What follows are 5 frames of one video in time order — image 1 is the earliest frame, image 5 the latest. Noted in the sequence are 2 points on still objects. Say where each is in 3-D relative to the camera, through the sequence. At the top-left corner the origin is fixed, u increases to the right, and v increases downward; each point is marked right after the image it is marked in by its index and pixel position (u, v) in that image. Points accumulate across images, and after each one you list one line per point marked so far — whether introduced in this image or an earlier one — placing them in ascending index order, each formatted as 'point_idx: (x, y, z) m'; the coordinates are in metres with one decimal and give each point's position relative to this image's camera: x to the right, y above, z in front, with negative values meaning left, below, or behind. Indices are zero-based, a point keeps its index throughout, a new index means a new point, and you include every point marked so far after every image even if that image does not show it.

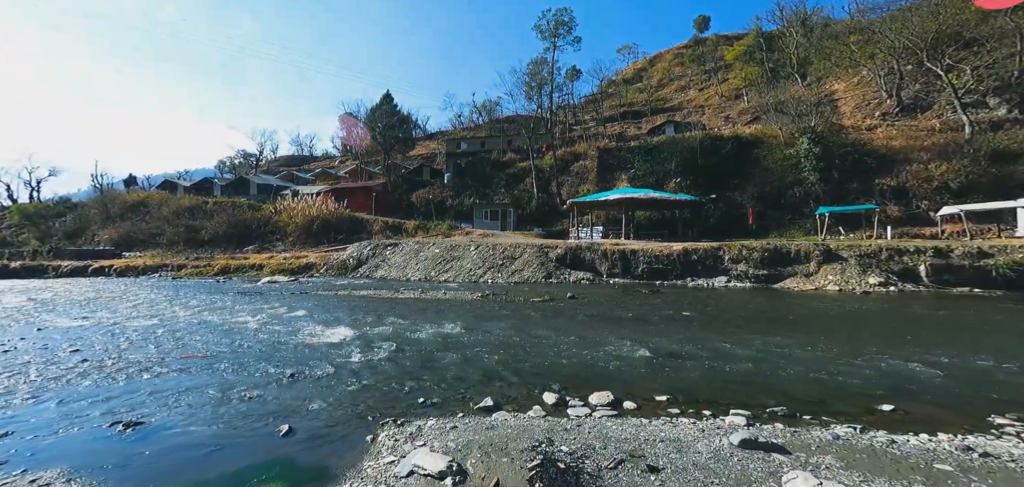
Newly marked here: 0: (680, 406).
0: (+2.1, -2.1, +5.5) m
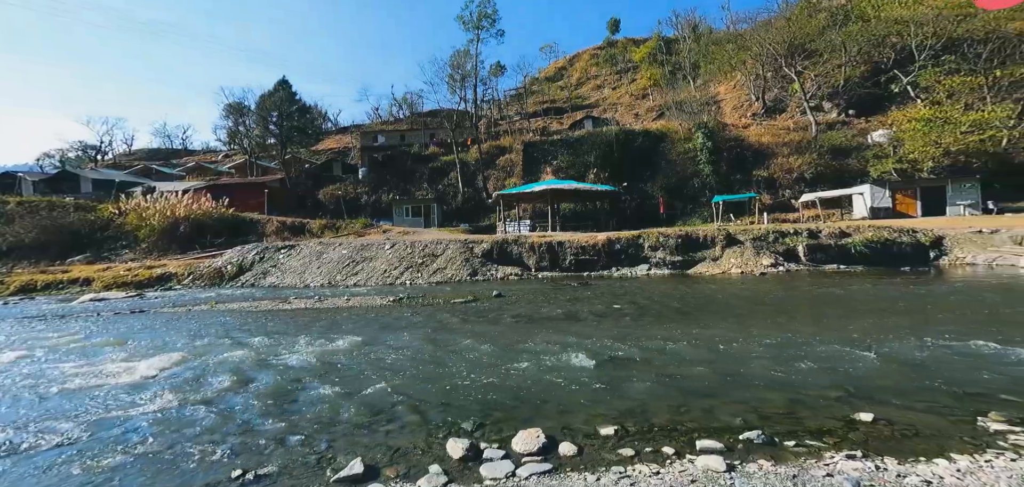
0: (+1.1, -1.9, +4.0) m
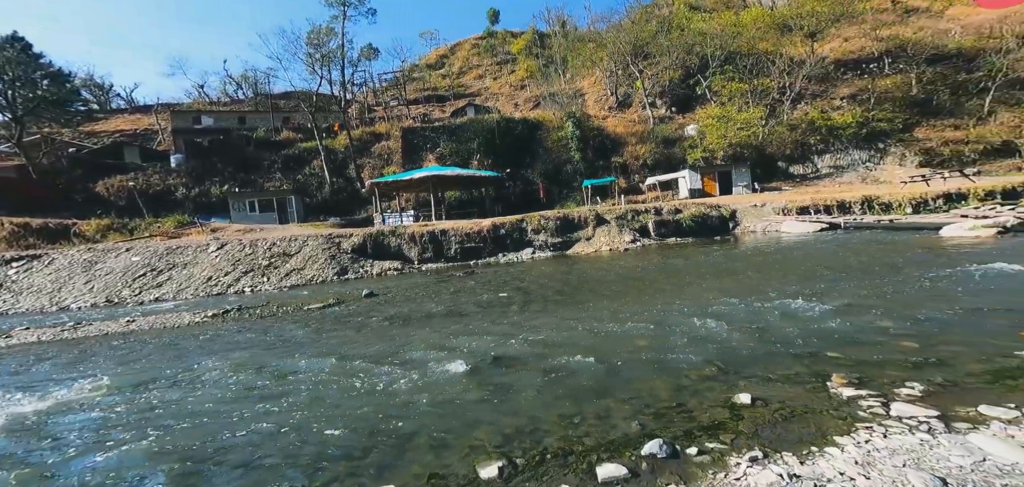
0: (0.0, -1.8, +3.1) m
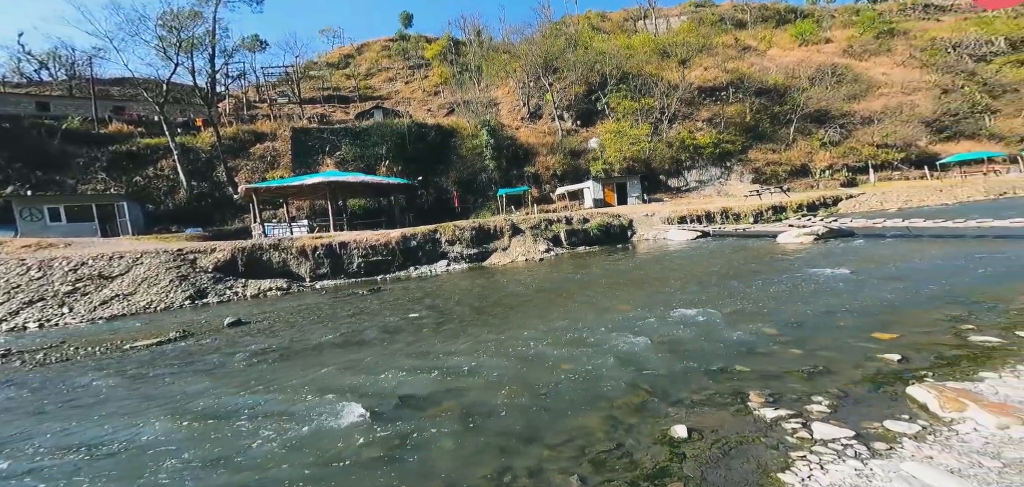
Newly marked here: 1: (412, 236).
0: (-0.4, -2.0, +2.3) m
1: (-4.4, +0.4, +19.1) m
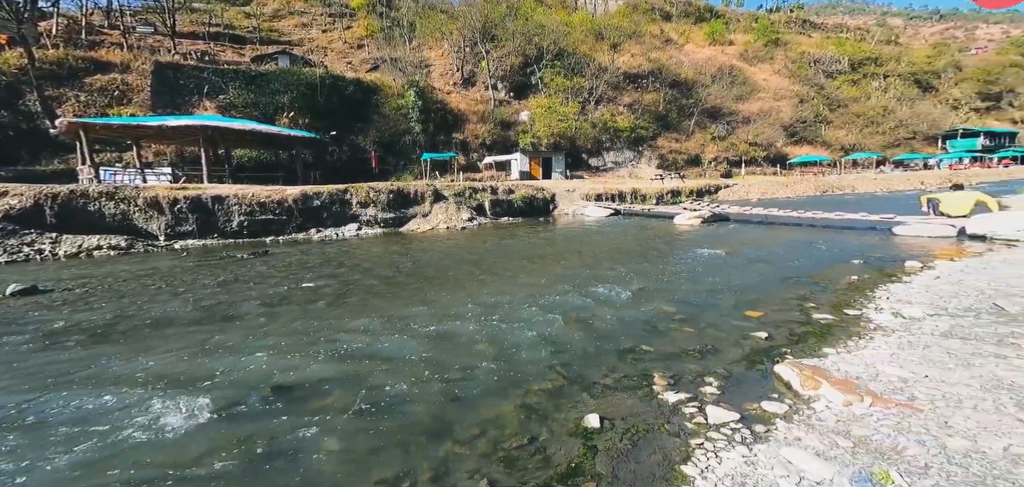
0: (-0.9, -2.0, +2.0) m
1: (-7.6, +1.9, +17.6) m
